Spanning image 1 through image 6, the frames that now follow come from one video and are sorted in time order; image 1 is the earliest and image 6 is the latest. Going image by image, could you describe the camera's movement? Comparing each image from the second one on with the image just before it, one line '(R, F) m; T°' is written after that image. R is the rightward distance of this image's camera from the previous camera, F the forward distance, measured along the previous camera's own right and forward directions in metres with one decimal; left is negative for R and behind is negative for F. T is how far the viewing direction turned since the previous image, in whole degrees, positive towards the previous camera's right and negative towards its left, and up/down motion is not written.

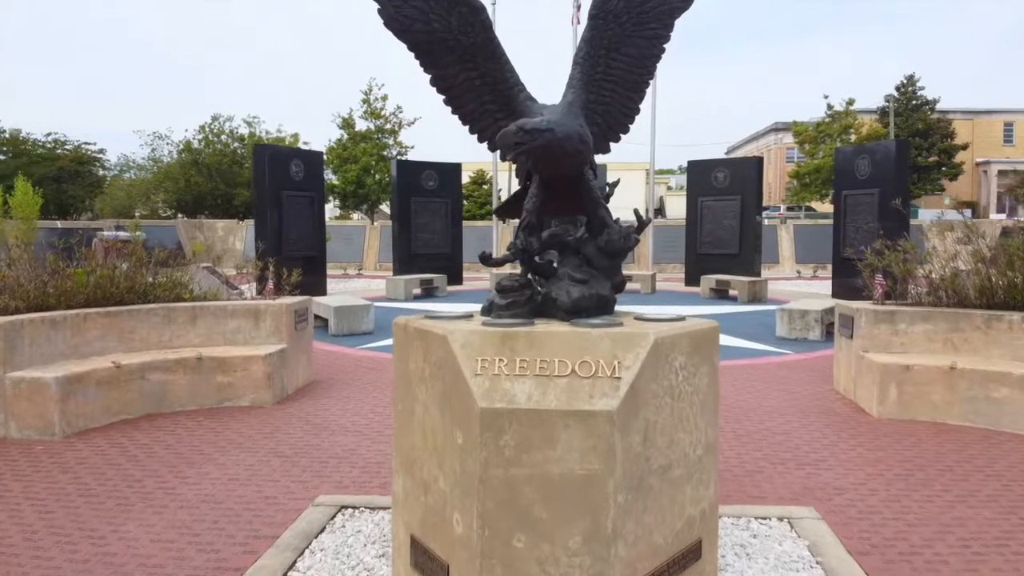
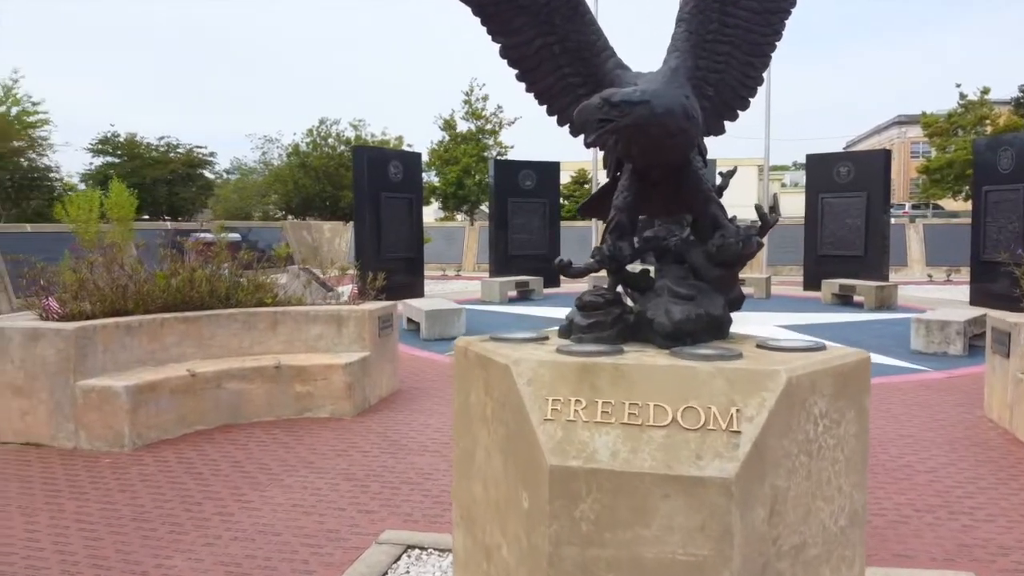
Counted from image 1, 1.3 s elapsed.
(+0.1, +0.7) m; -7°
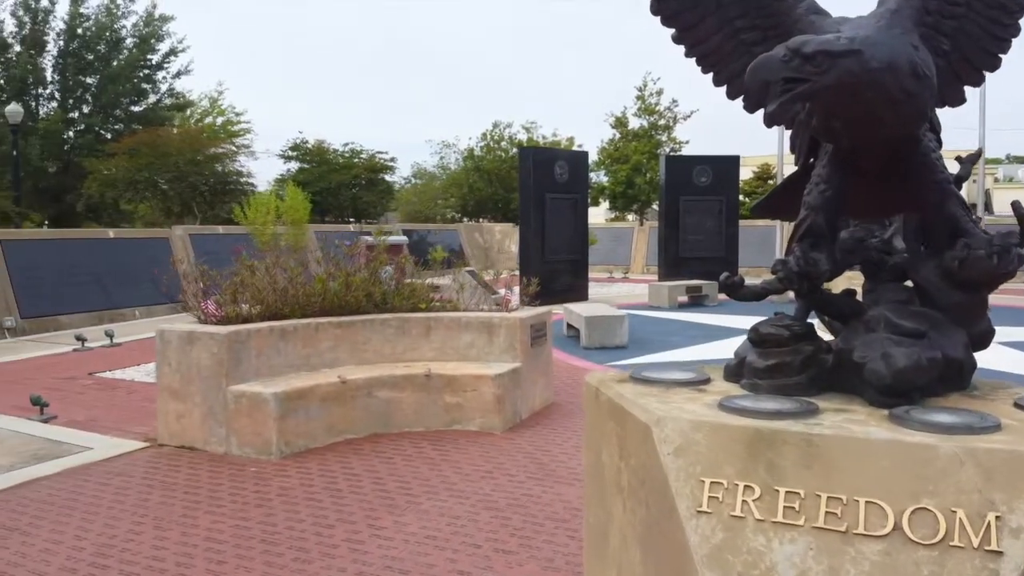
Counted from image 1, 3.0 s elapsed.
(+0.1, +0.6) m; -11°
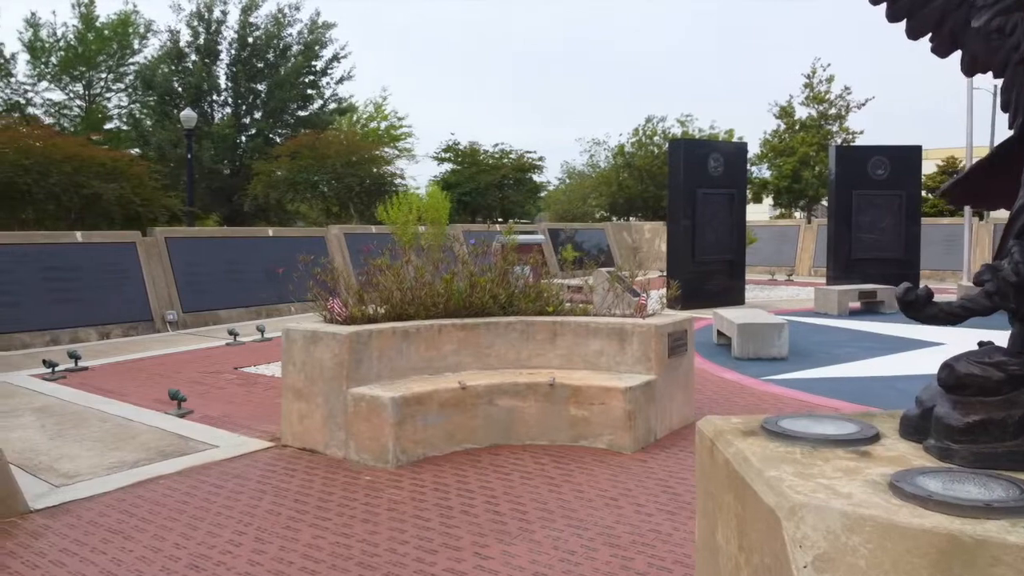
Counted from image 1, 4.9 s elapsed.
(+0.1, +0.6) m; -10°
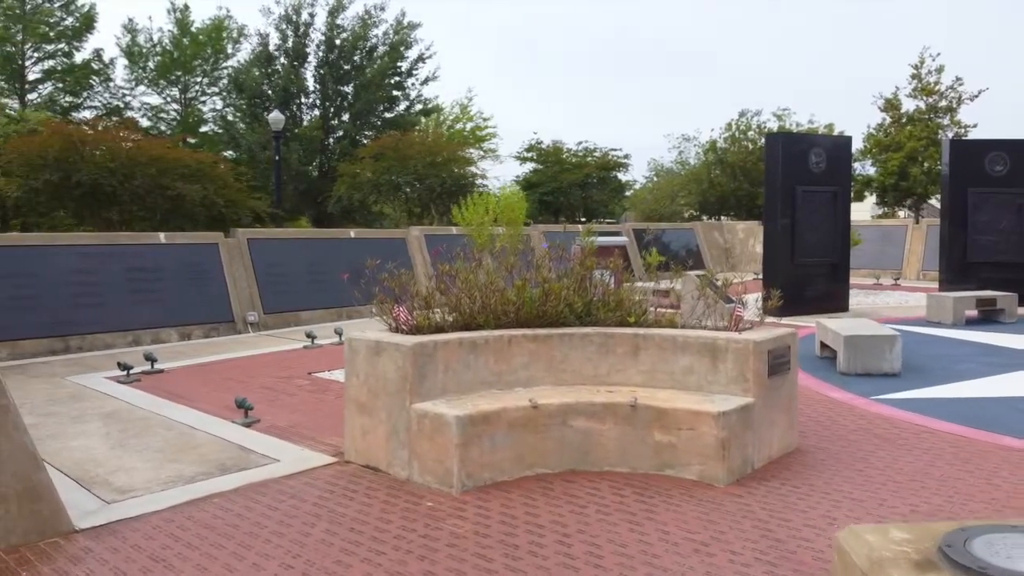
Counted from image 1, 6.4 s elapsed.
(+0.1, +0.5) m; -6°
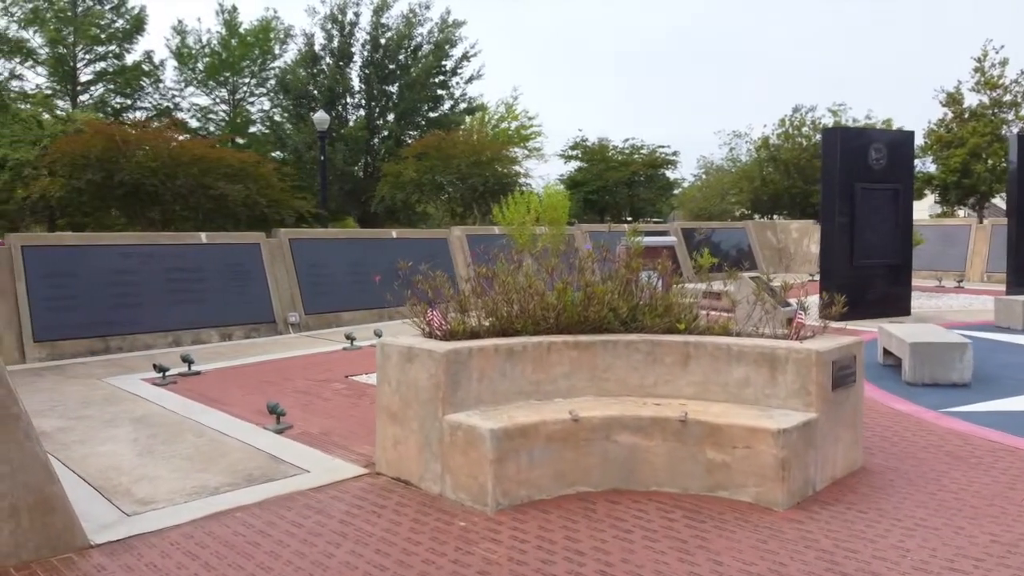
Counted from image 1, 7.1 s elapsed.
(0.0, +0.3) m; -3°
